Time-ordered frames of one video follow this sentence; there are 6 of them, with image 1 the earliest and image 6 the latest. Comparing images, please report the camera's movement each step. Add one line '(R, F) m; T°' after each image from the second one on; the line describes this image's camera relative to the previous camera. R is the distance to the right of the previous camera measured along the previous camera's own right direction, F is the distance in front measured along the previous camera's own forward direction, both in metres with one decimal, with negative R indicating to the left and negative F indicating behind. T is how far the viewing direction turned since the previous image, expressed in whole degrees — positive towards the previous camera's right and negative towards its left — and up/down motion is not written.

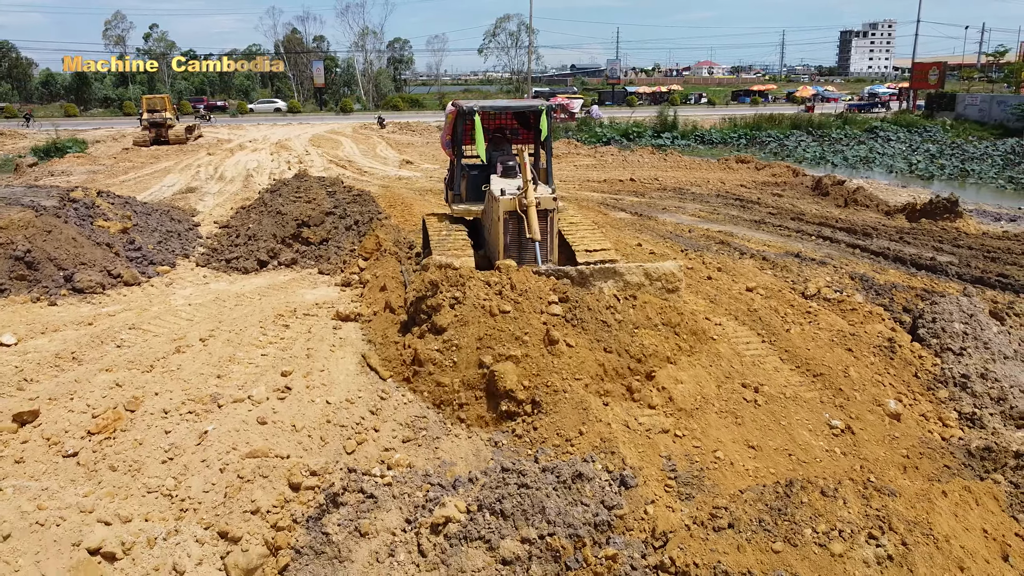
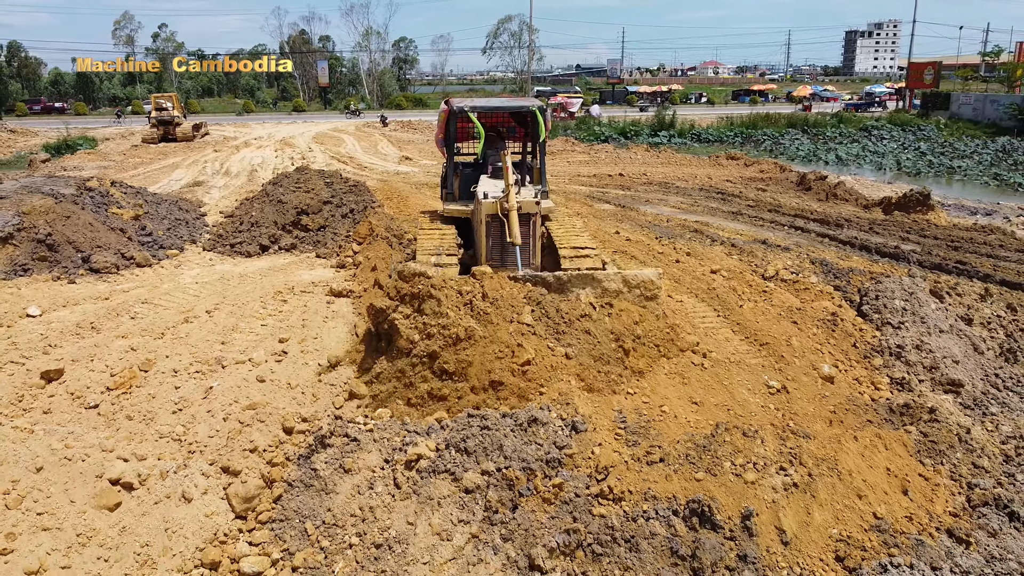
(+0.3, -0.6) m; 0°
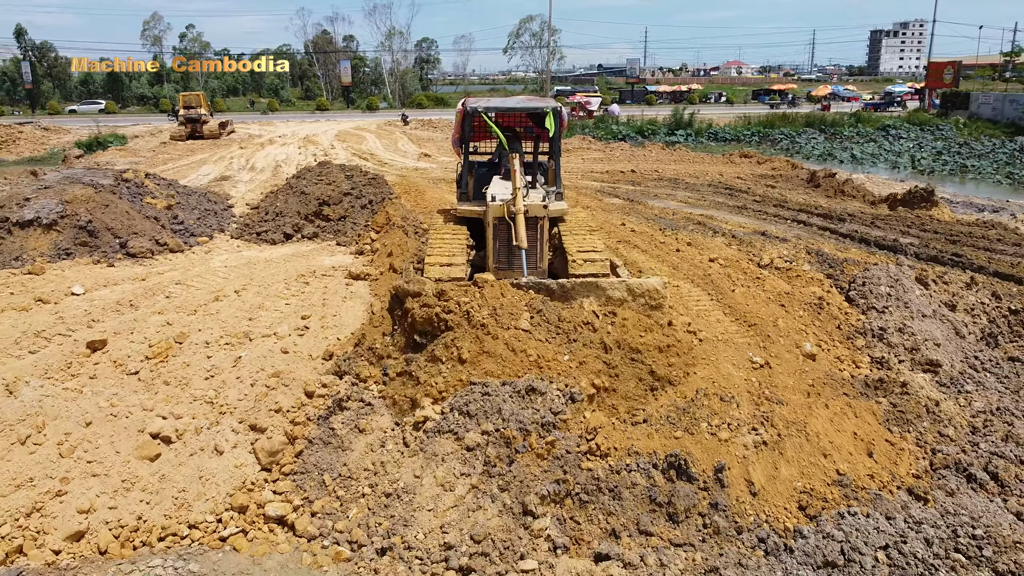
(+0.1, -0.5) m; -2°
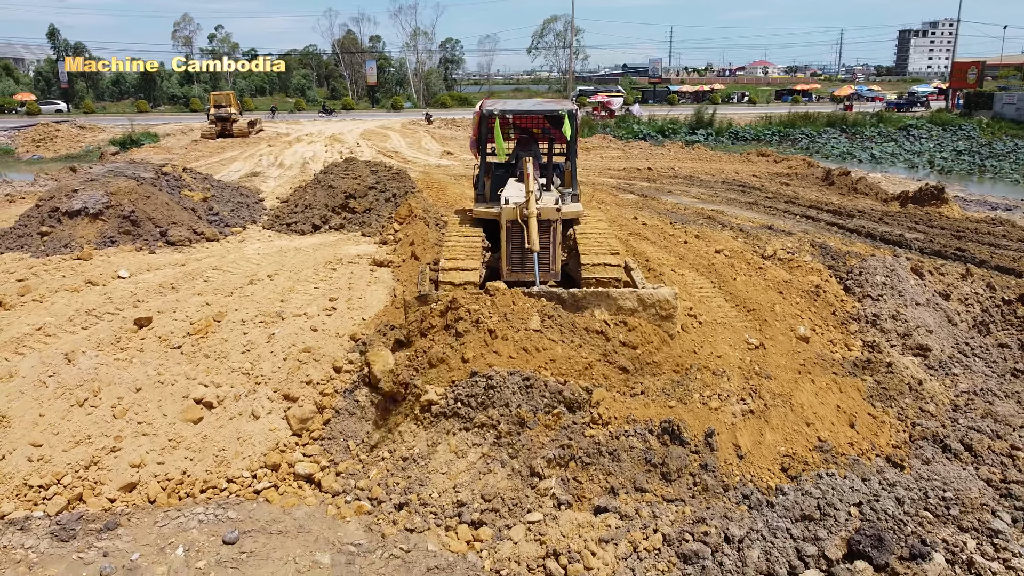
(+0.1, -0.5) m; -2°
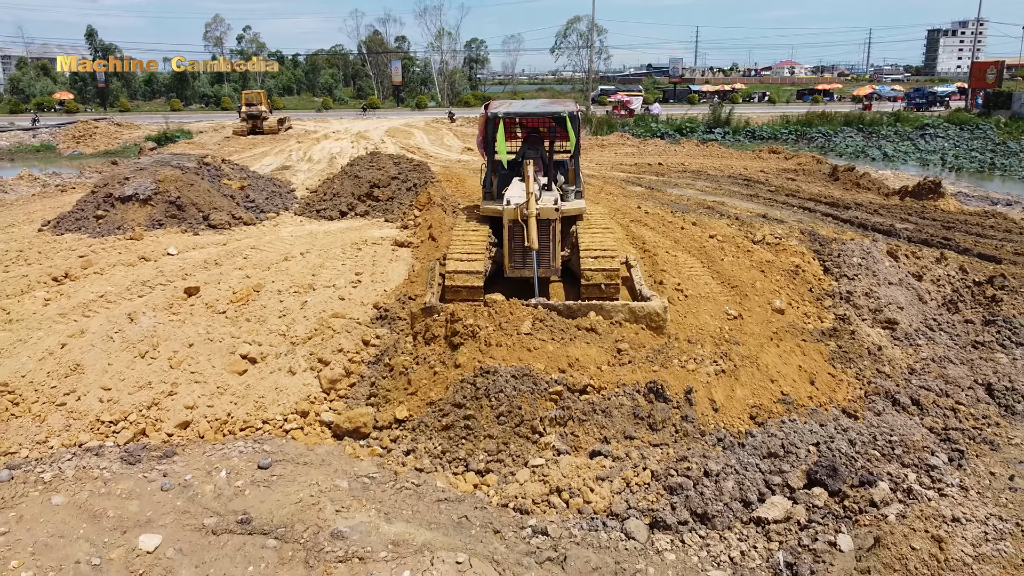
(+0.2, -0.8) m; -2°
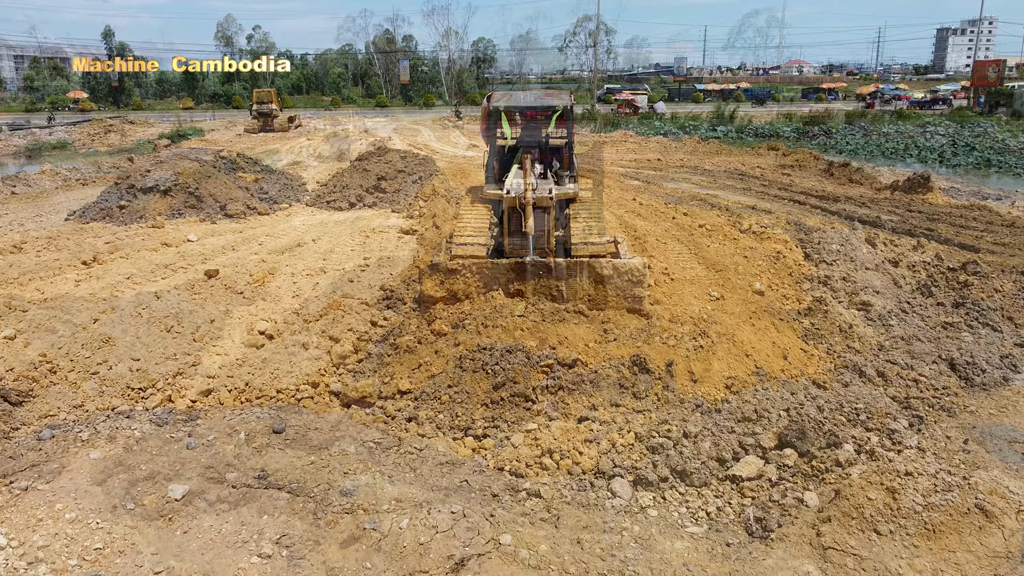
(+0.1, -0.5) m; -1°
